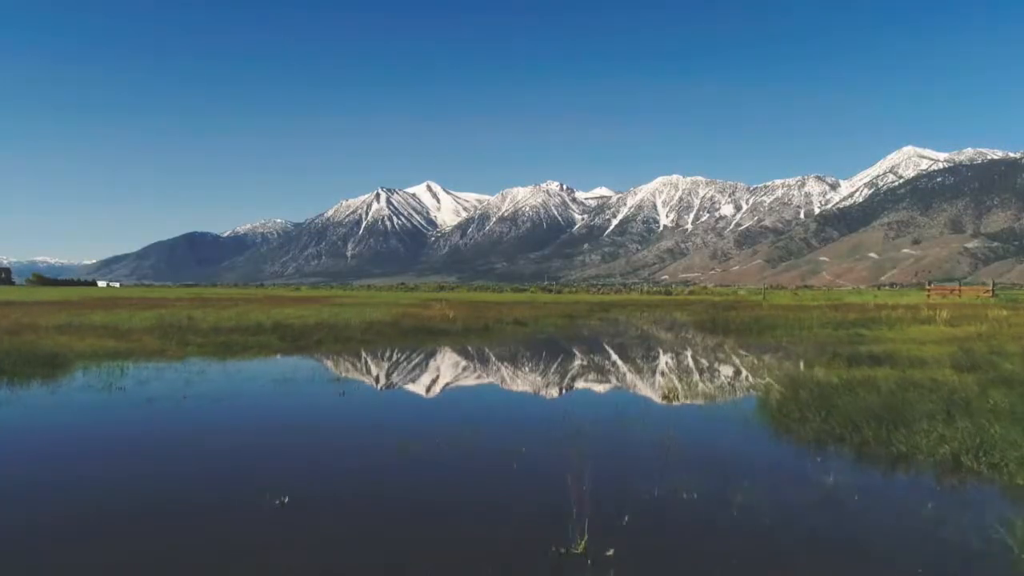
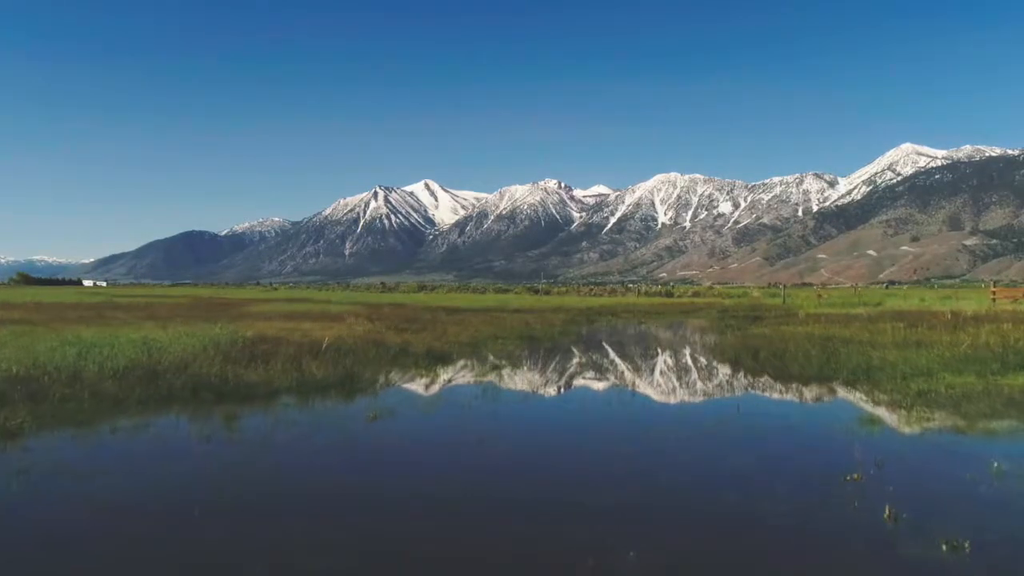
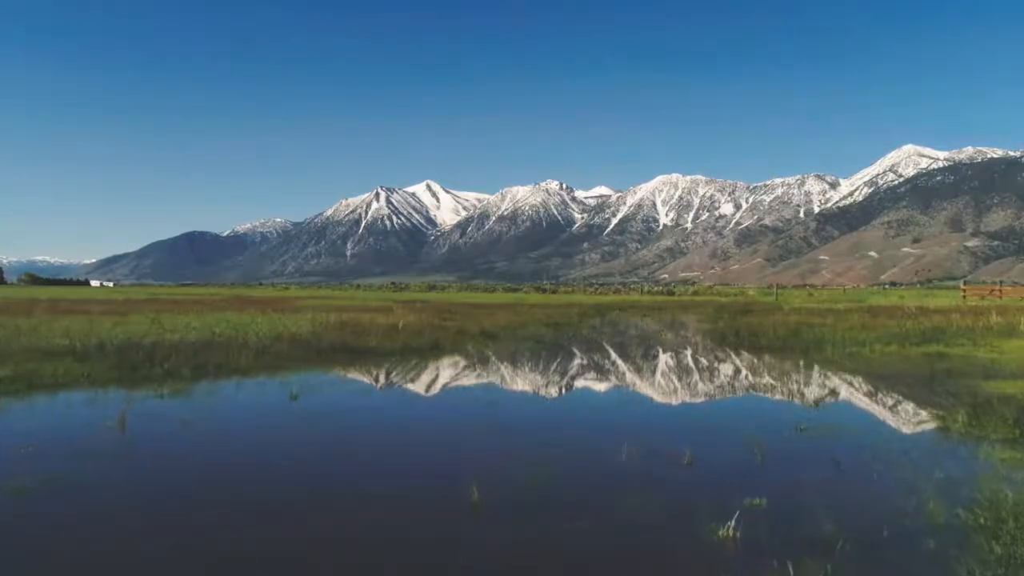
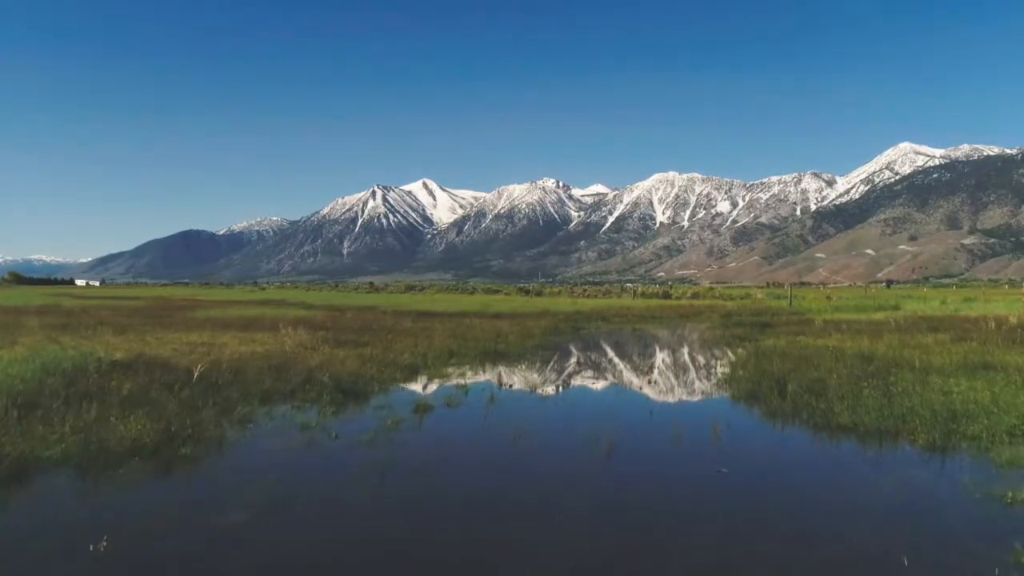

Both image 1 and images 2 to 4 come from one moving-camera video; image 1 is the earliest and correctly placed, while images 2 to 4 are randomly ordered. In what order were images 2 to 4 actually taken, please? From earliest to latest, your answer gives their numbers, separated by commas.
3, 2, 4
